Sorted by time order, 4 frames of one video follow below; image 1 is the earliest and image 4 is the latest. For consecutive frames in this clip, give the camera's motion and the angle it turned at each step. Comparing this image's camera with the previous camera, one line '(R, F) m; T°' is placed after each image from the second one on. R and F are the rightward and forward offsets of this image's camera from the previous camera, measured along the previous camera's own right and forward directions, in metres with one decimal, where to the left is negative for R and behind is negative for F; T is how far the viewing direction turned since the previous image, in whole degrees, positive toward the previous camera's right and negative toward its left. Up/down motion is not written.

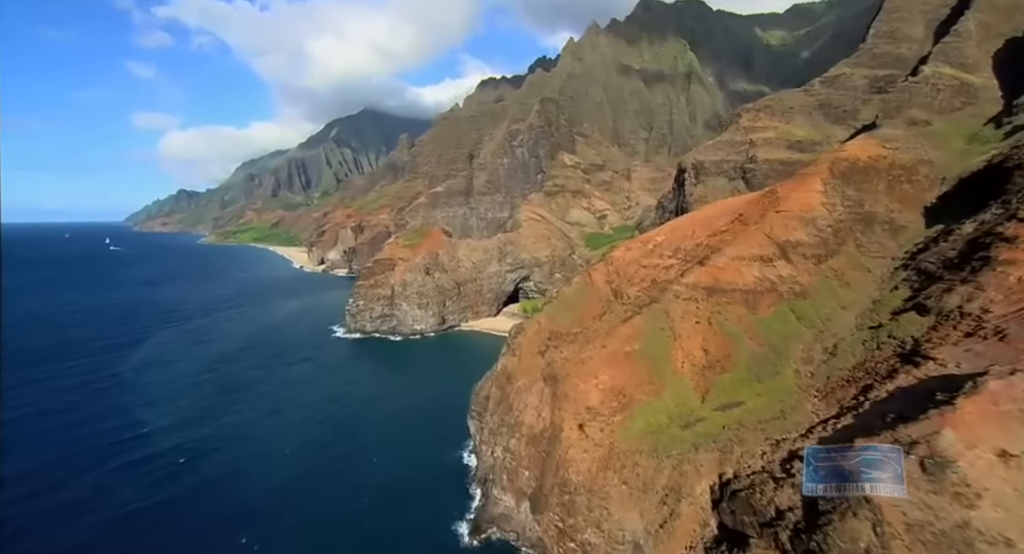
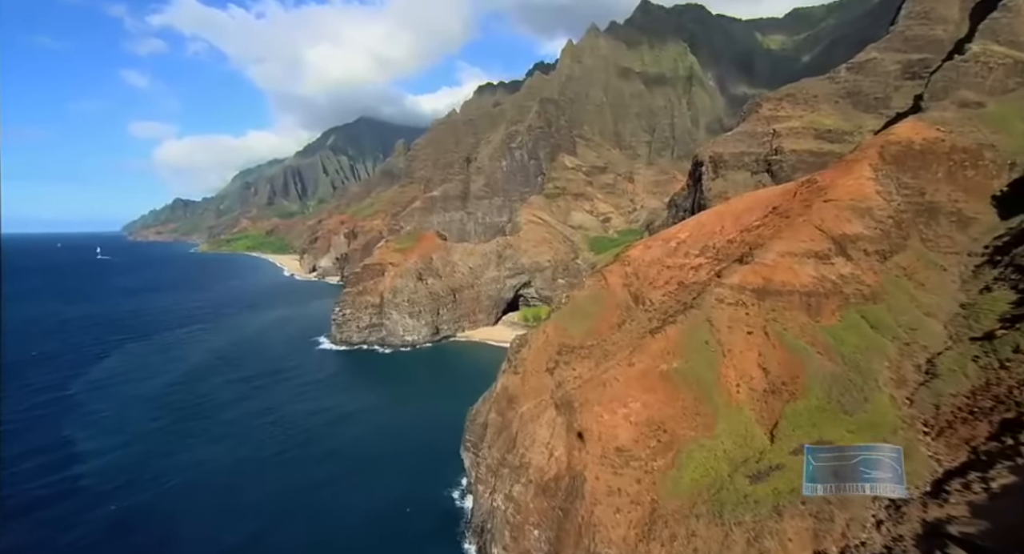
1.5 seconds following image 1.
(-0.2, +6.3) m; 0°
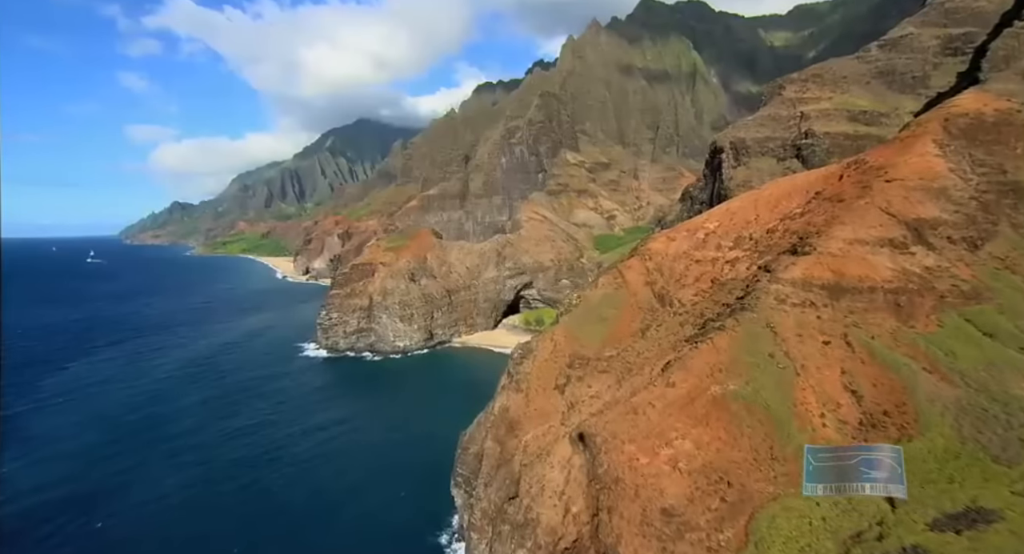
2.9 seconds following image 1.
(0.0, +5.9) m; 0°
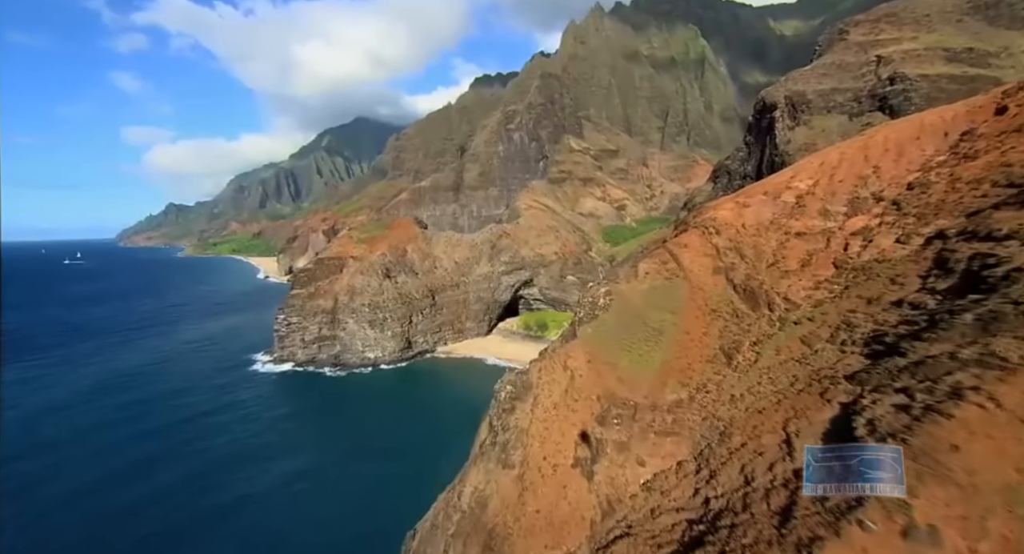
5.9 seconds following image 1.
(+0.6, +12.4) m; 0°
